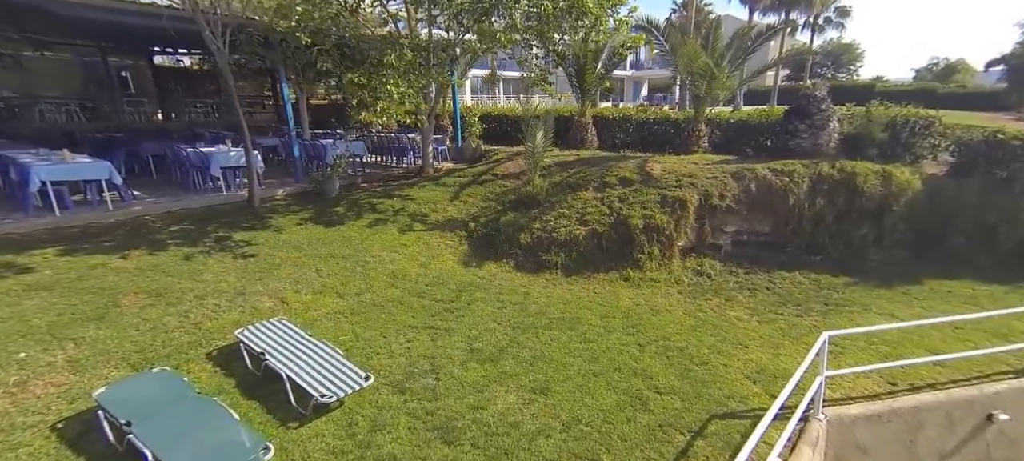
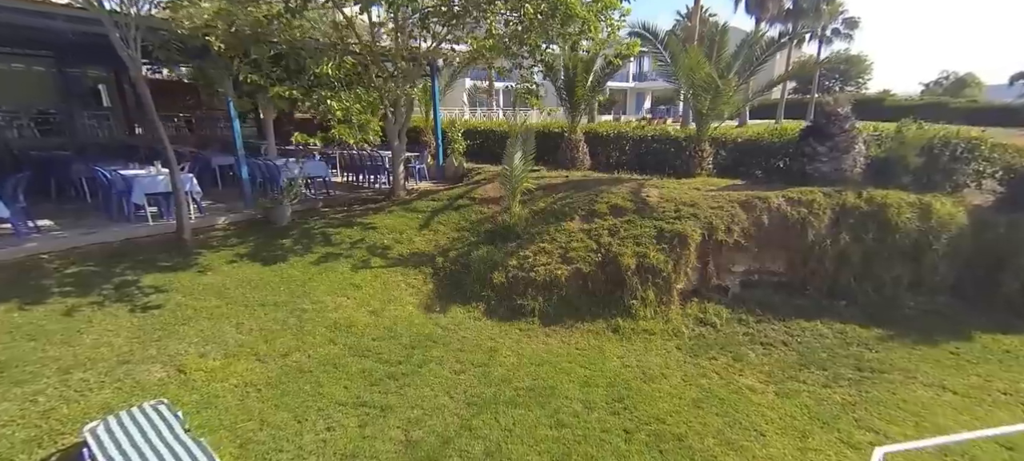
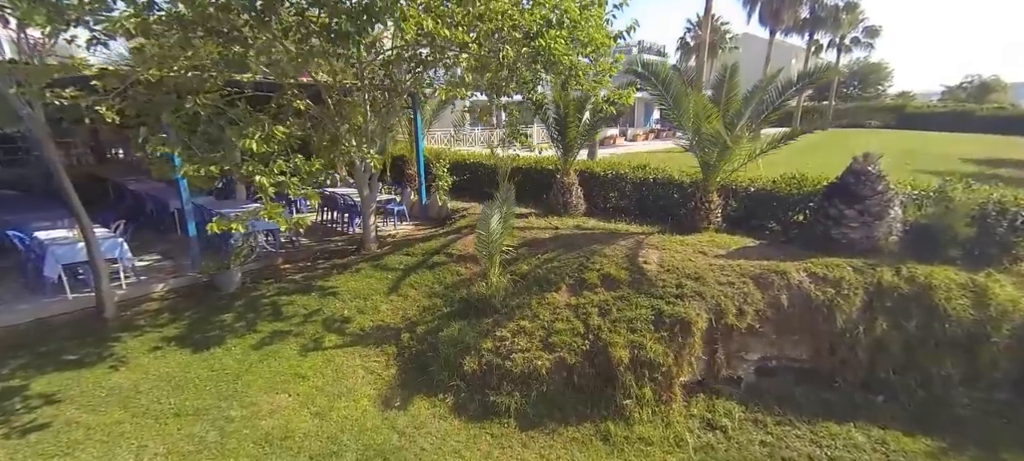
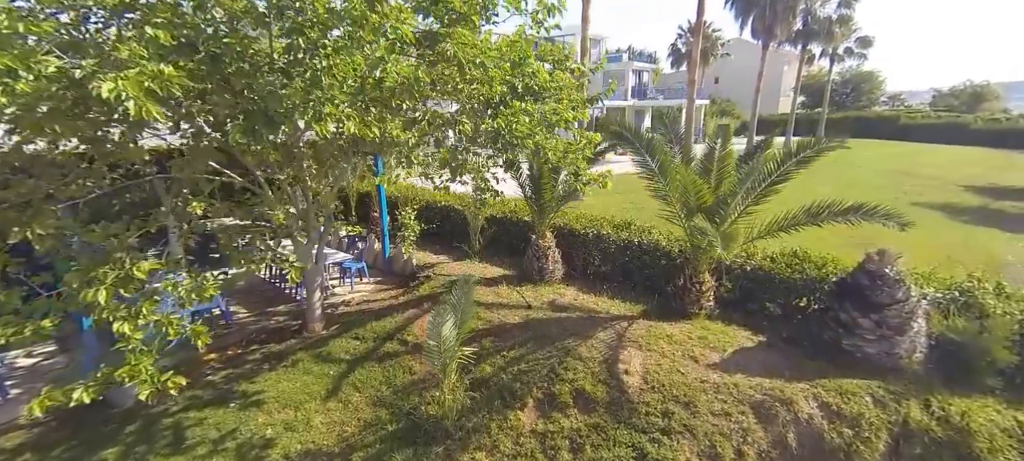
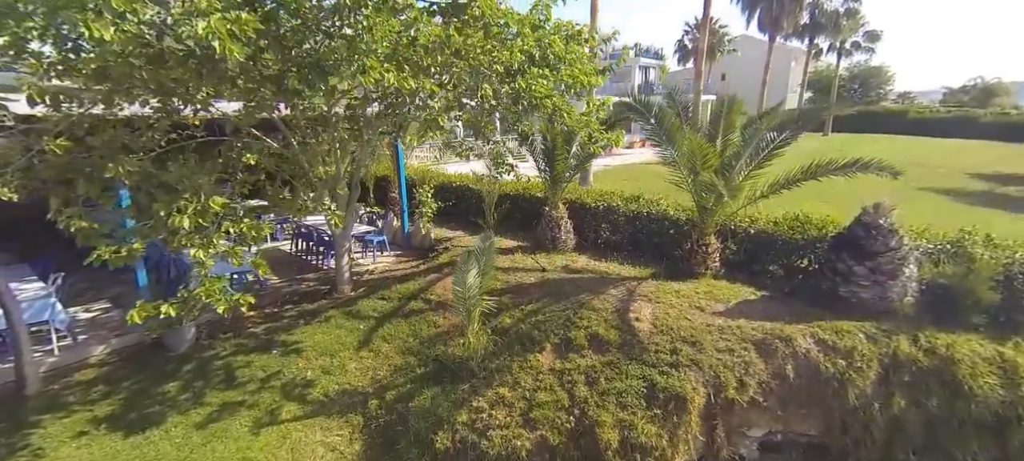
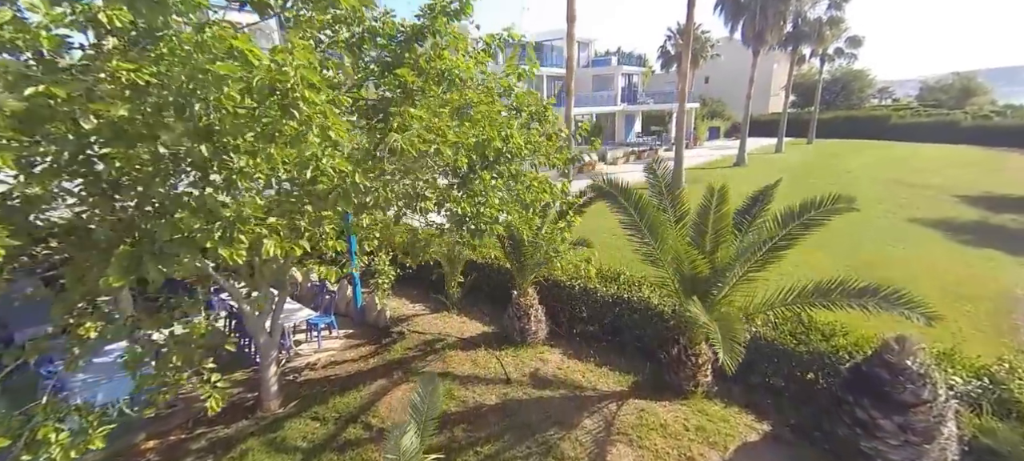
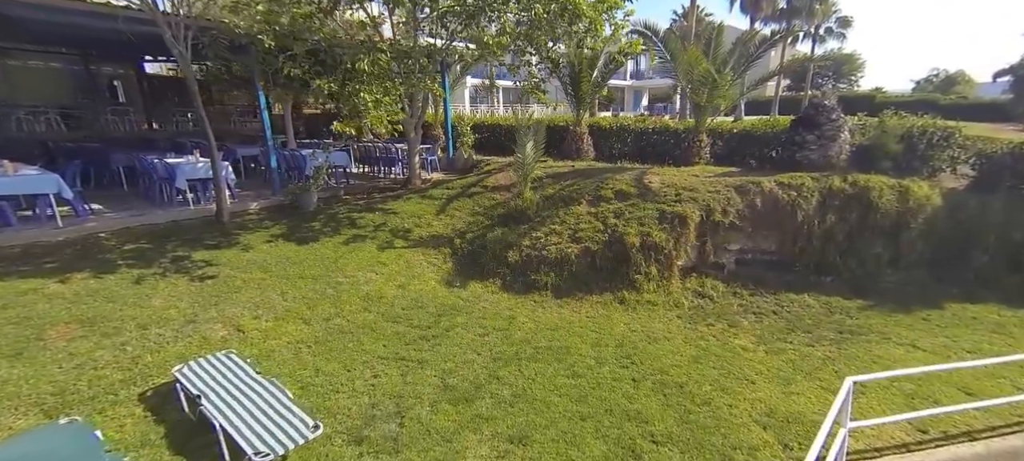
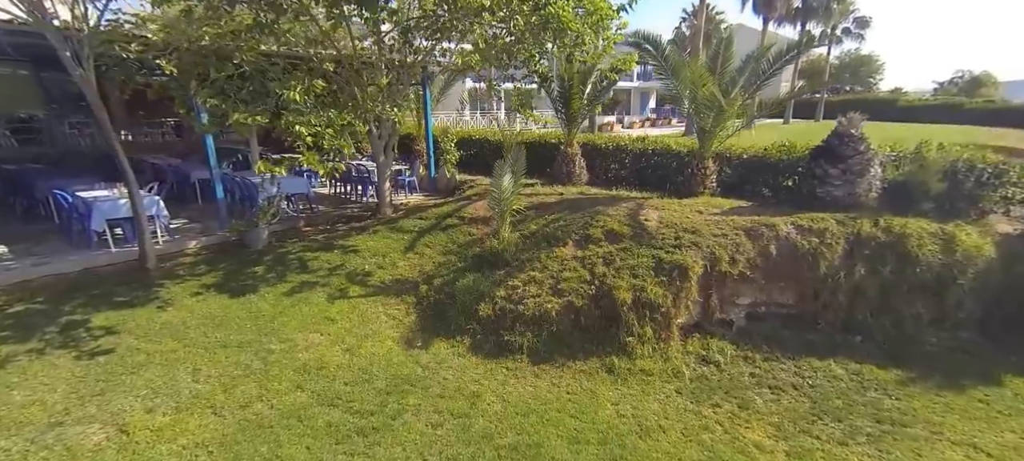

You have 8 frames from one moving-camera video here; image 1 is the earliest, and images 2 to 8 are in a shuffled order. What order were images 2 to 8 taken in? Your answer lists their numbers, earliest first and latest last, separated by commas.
7, 2, 8, 3, 5, 4, 6
